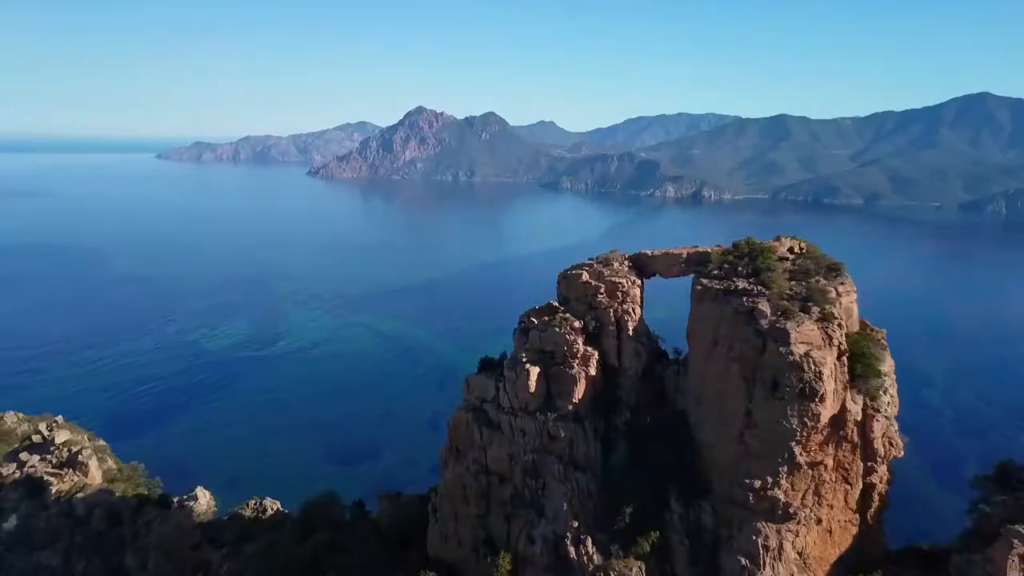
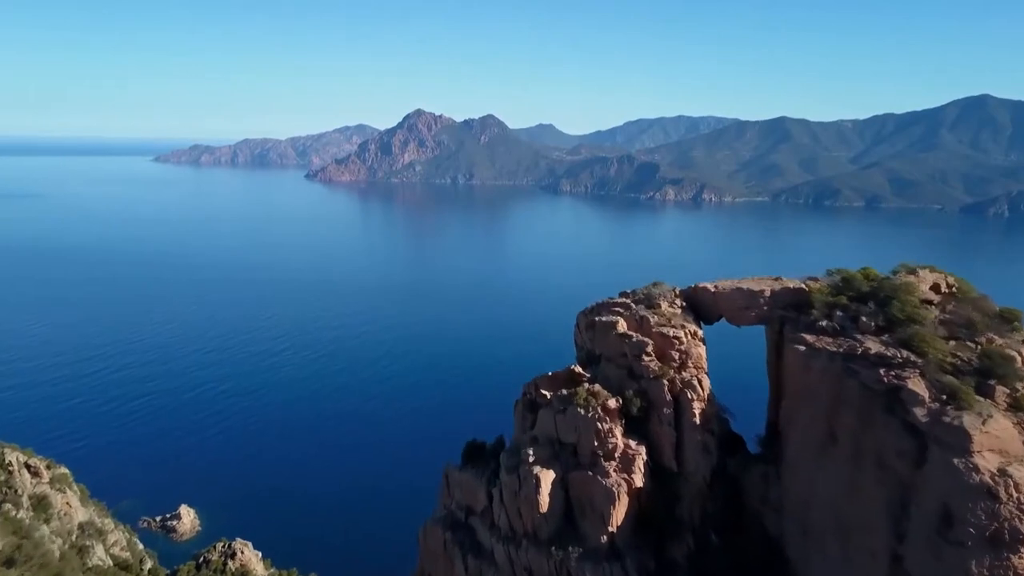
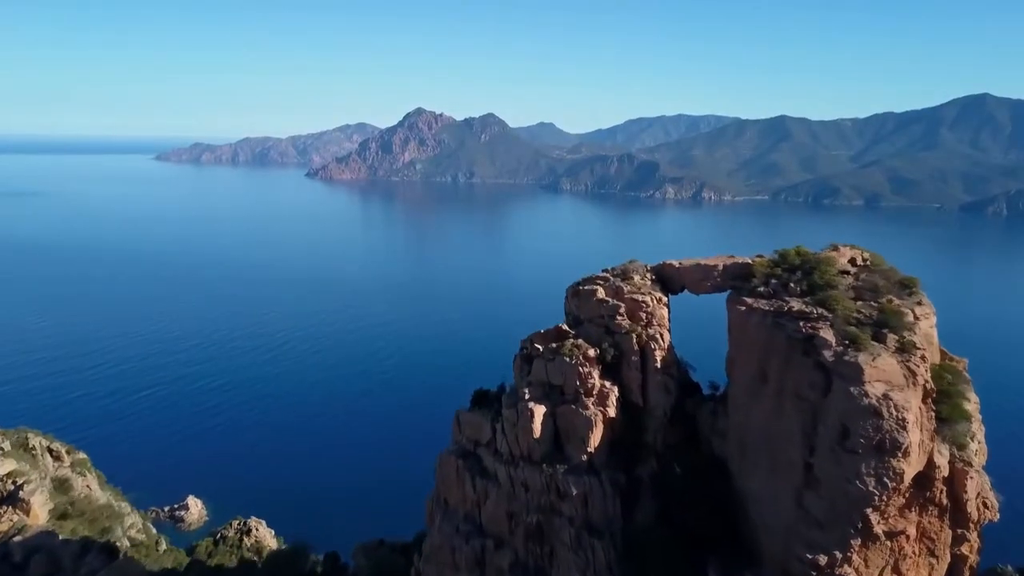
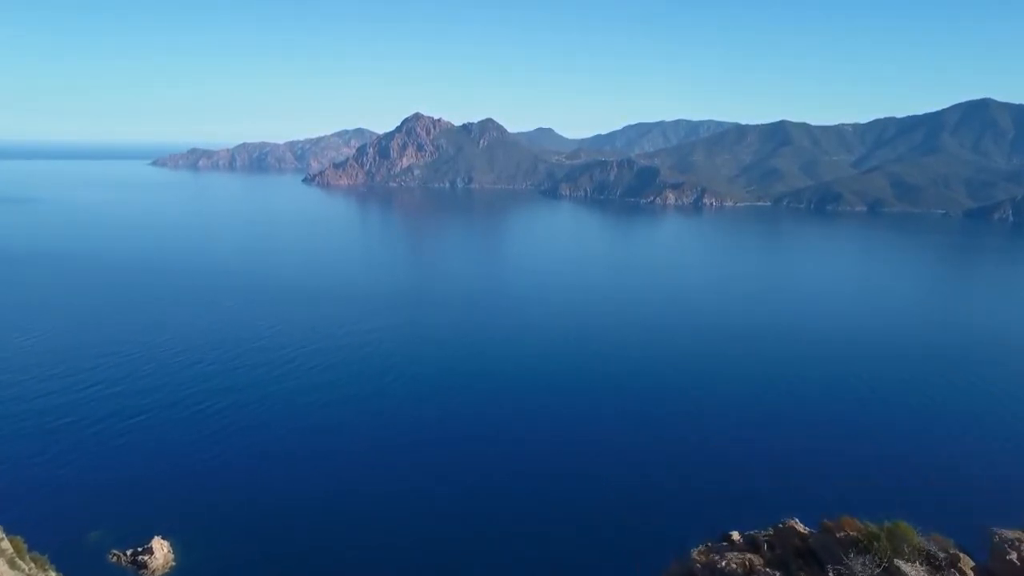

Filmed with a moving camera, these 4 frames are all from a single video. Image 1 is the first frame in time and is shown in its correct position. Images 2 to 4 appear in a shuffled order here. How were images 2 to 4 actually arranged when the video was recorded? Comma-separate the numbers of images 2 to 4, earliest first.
3, 2, 4
